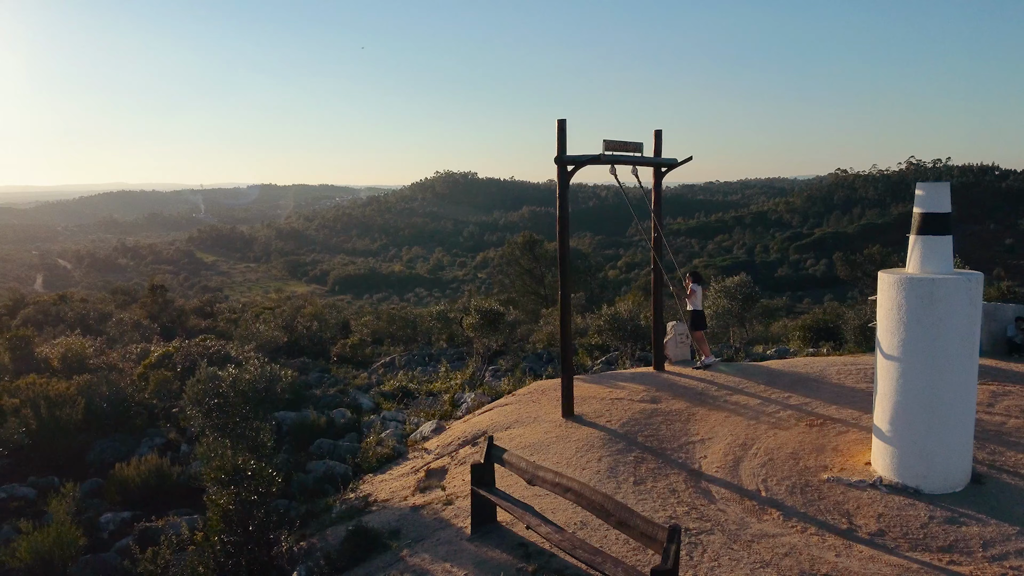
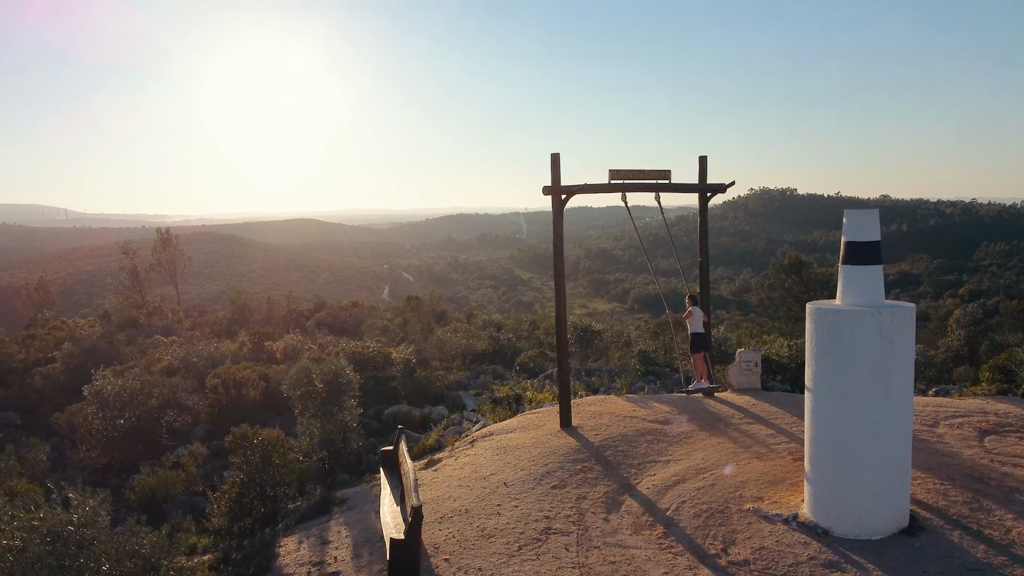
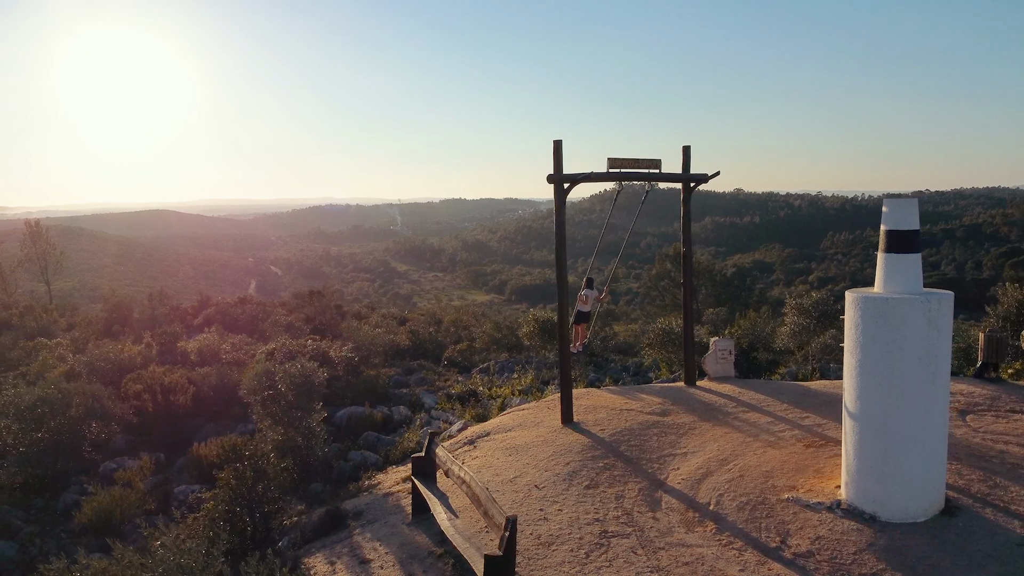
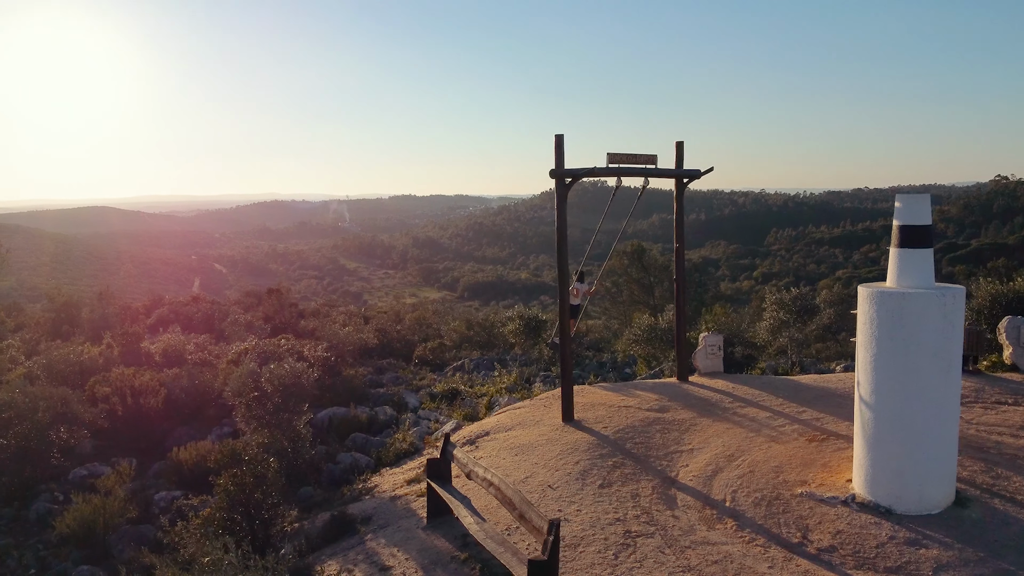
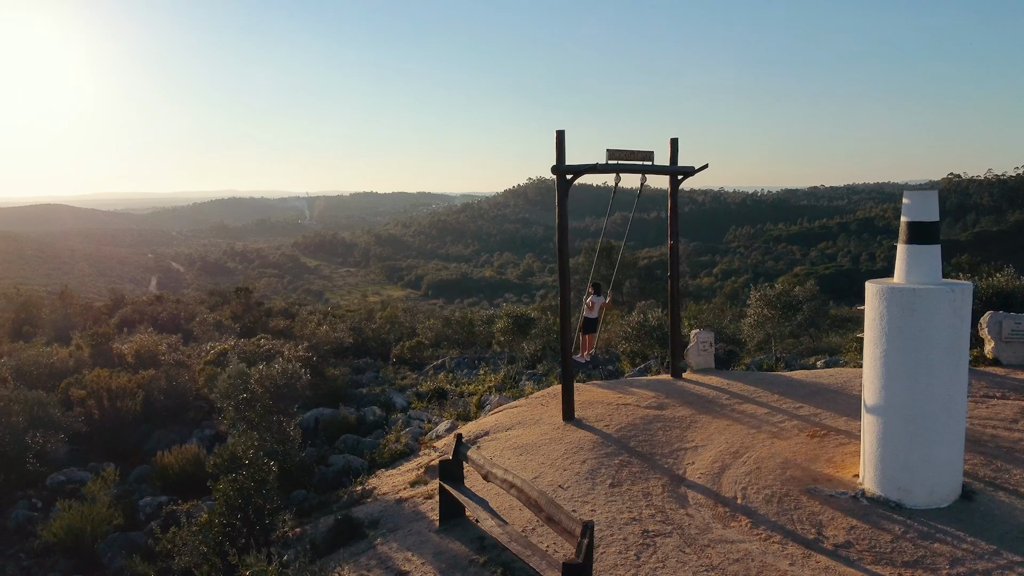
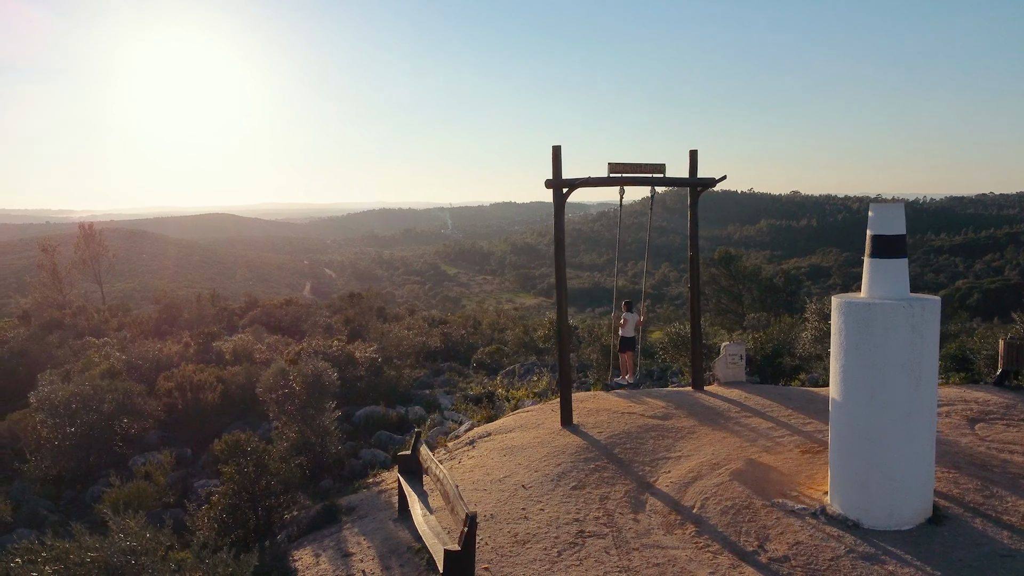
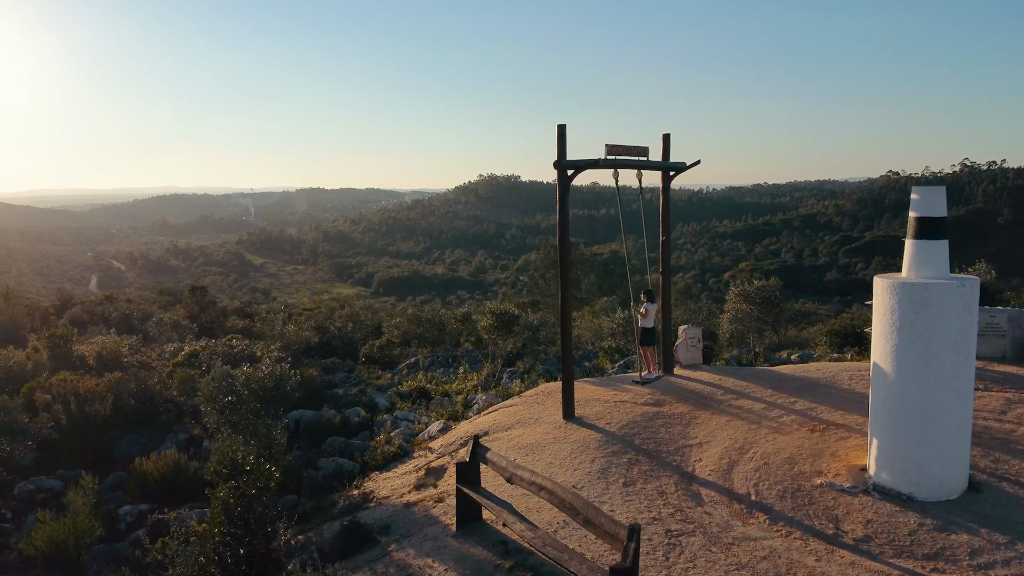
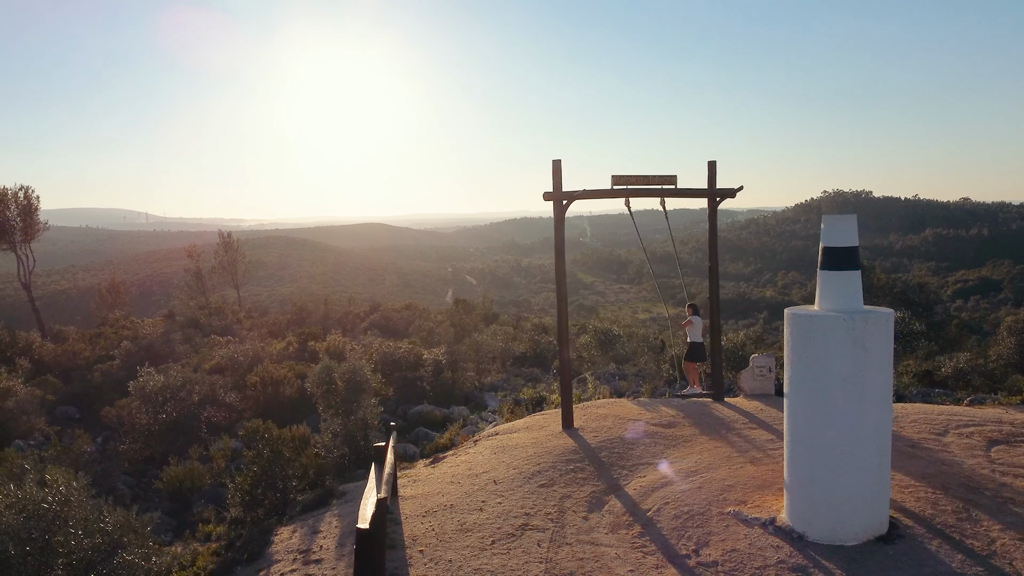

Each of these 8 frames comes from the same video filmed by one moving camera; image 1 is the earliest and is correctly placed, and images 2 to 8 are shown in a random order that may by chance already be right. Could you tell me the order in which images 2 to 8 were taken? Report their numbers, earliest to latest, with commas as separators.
7, 5, 4, 3, 6, 2, 8
